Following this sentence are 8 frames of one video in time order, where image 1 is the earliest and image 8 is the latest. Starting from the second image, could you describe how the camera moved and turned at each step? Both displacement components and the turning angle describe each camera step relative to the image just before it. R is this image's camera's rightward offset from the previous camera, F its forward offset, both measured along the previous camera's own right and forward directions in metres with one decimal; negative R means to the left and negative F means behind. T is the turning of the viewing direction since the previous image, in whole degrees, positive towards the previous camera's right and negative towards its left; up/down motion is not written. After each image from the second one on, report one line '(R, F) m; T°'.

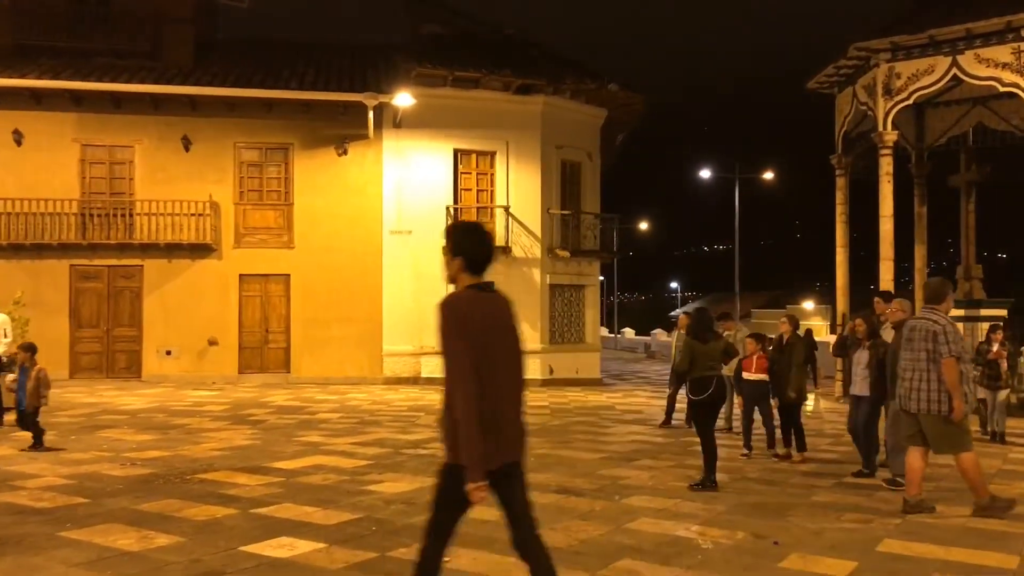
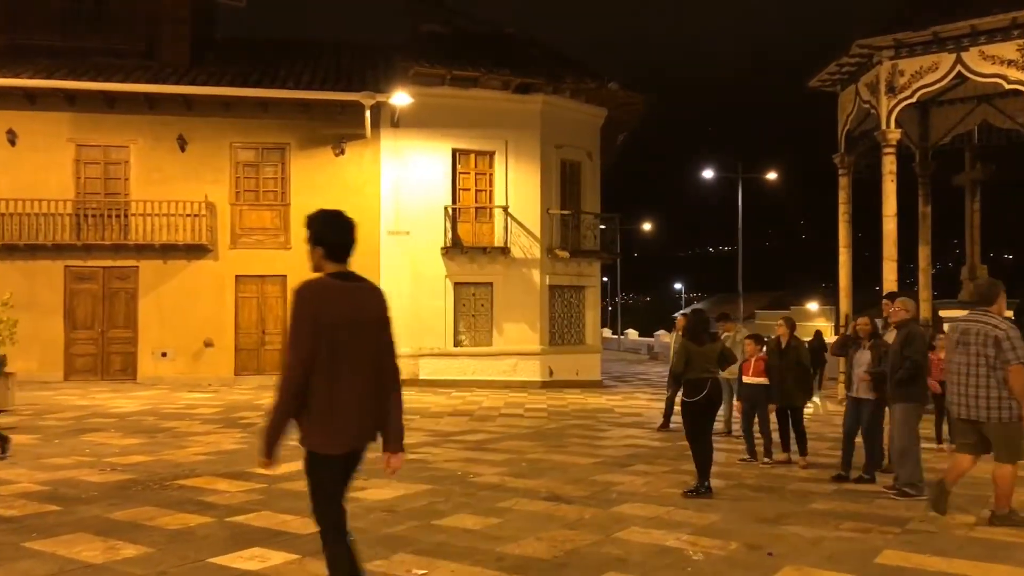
(+0.1, +0.2) m; 0°
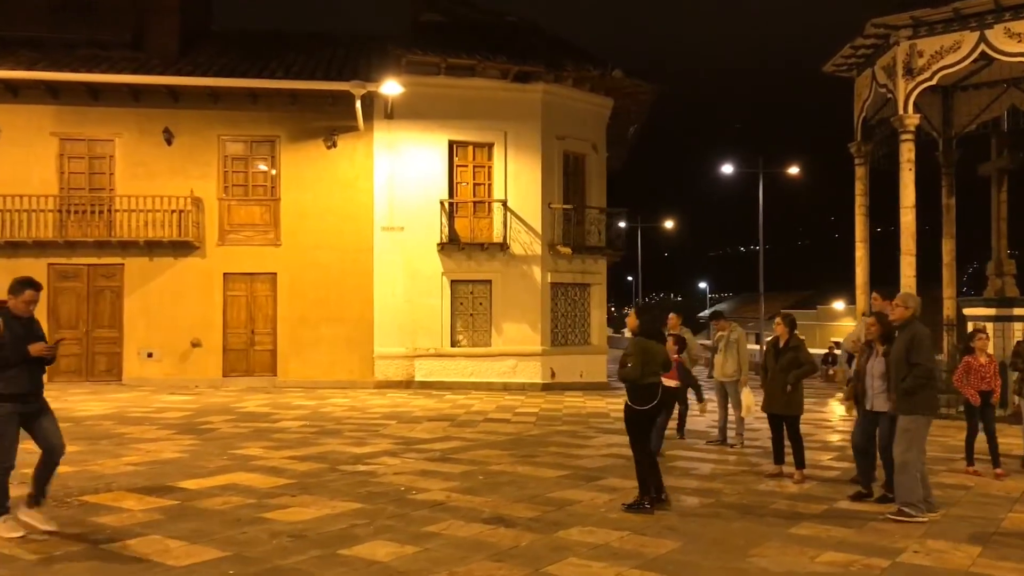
(+0.7, +0.9) m; -2°
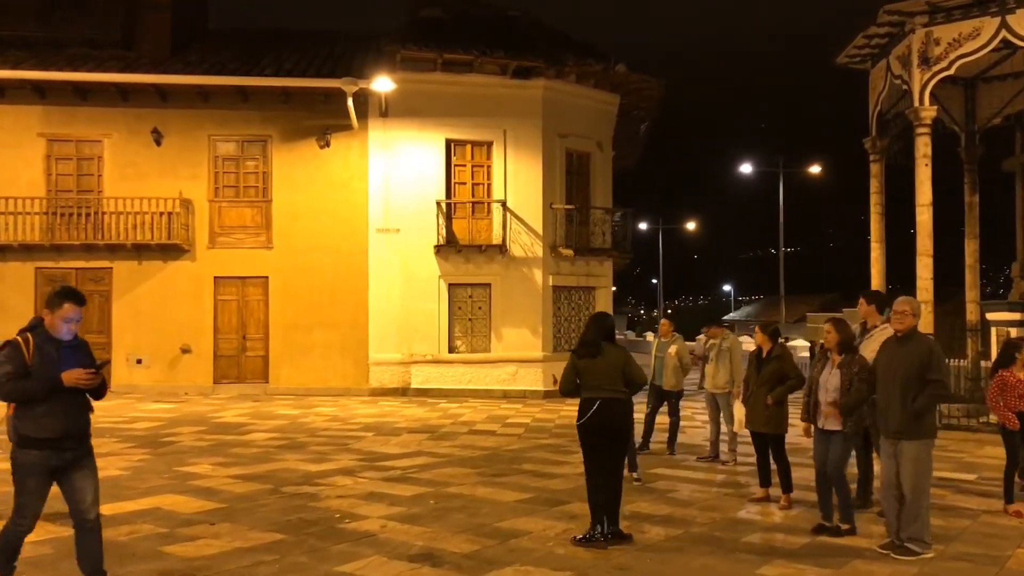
(+0.6, +0.7) m; -2°
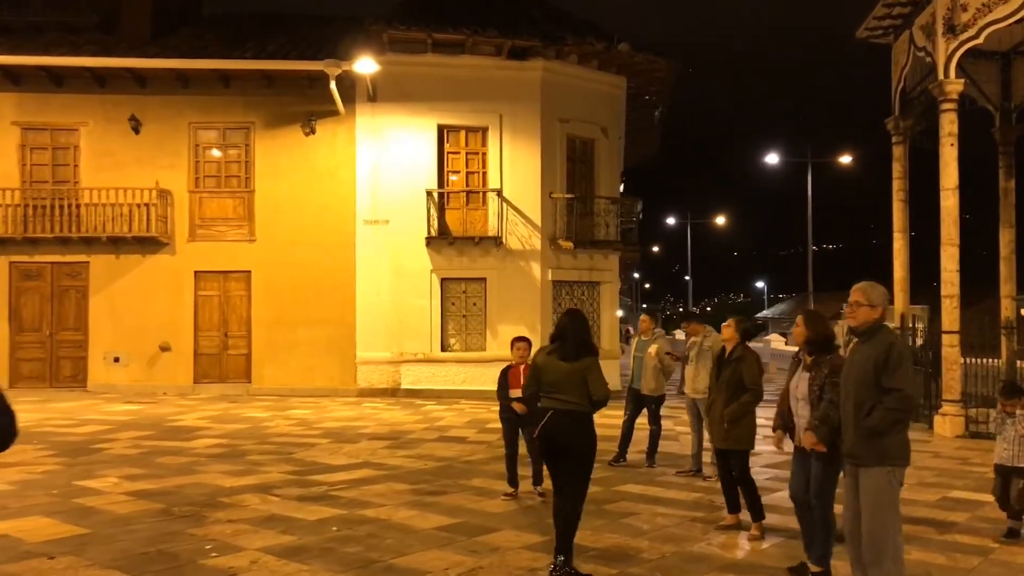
(+0.9, +1.2) m; -2°
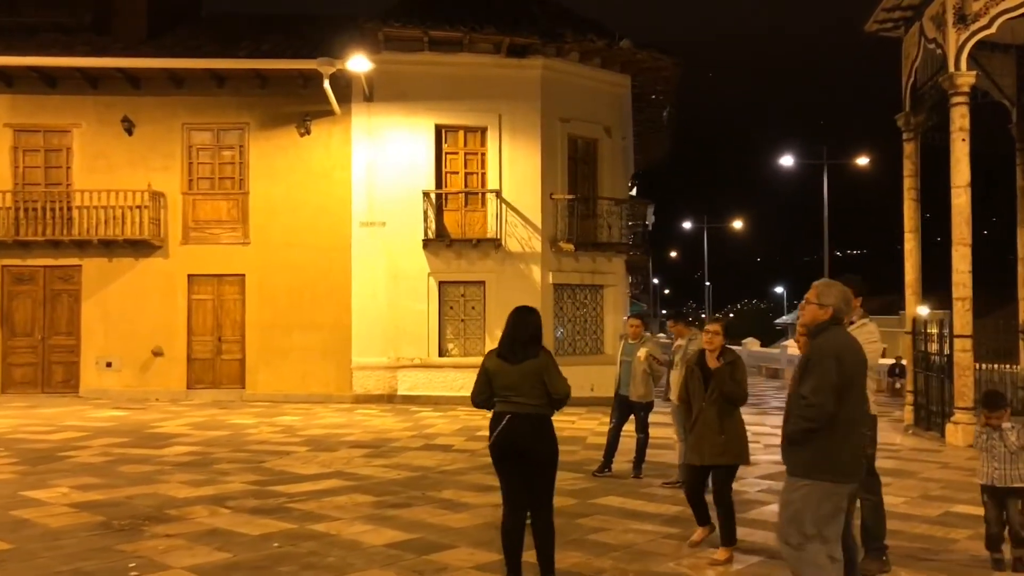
(+0.4, +0.5) m; -1°
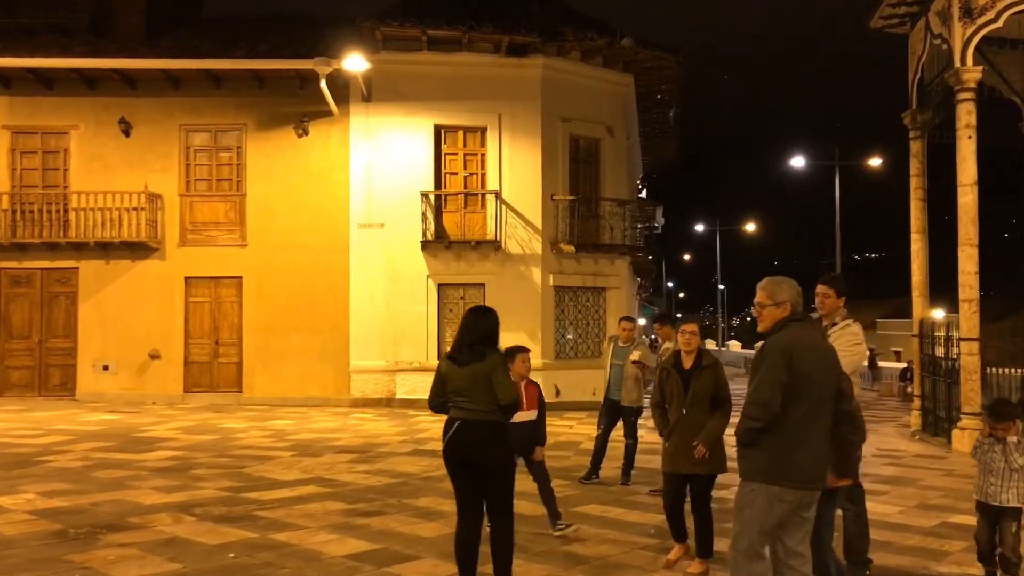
(+0.3, +0.3) m; -1°
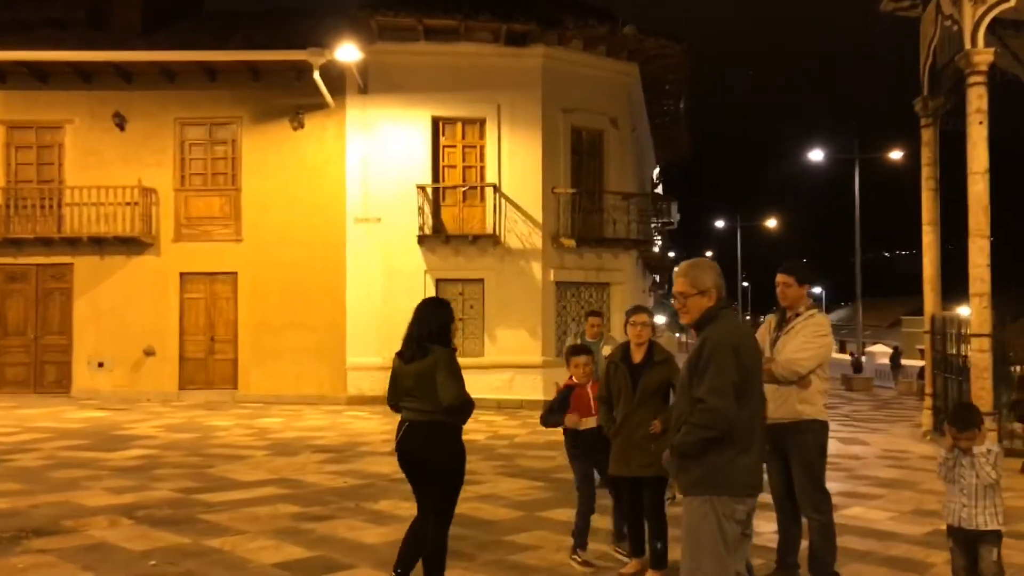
(+0.5, +0.4) m; -2°
